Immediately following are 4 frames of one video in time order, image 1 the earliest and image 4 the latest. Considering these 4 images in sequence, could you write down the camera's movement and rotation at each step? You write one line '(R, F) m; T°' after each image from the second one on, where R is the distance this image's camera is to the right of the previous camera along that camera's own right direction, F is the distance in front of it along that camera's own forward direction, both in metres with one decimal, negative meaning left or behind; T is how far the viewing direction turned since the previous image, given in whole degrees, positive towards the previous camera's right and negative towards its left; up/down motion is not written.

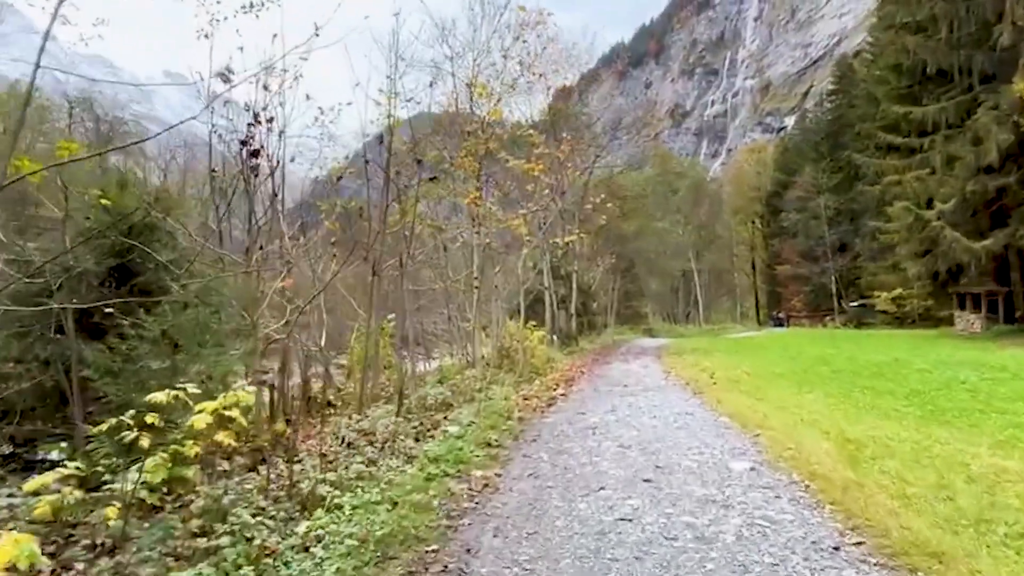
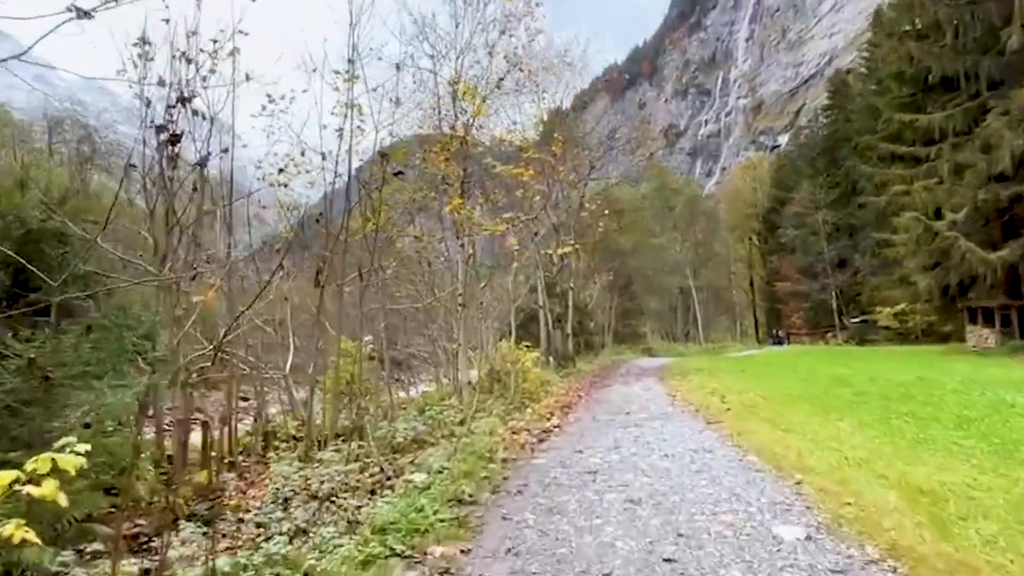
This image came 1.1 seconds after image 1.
(+0.2, +1.4) m; 0°
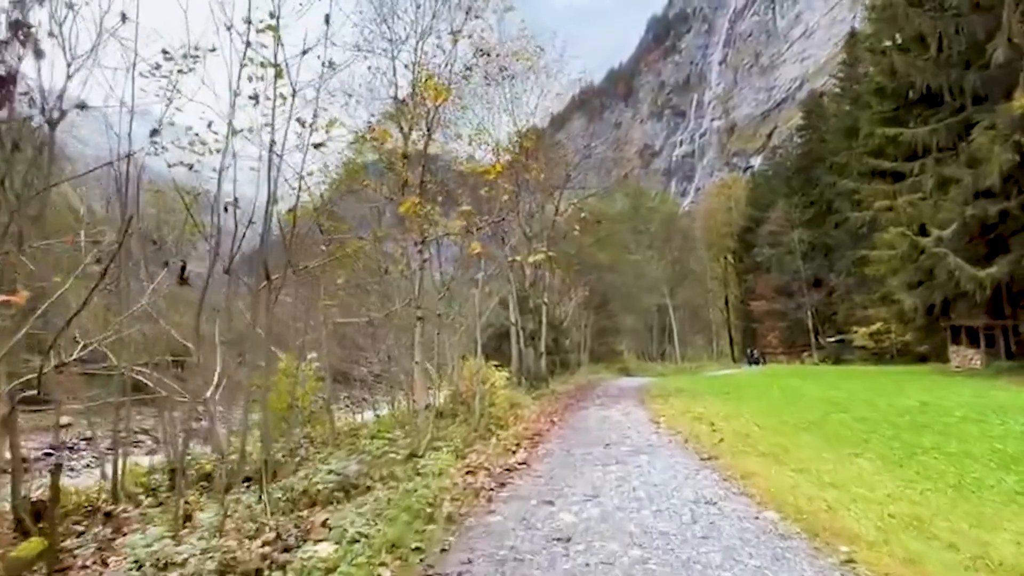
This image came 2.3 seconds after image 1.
(+0.2, +1.5) m; +2°
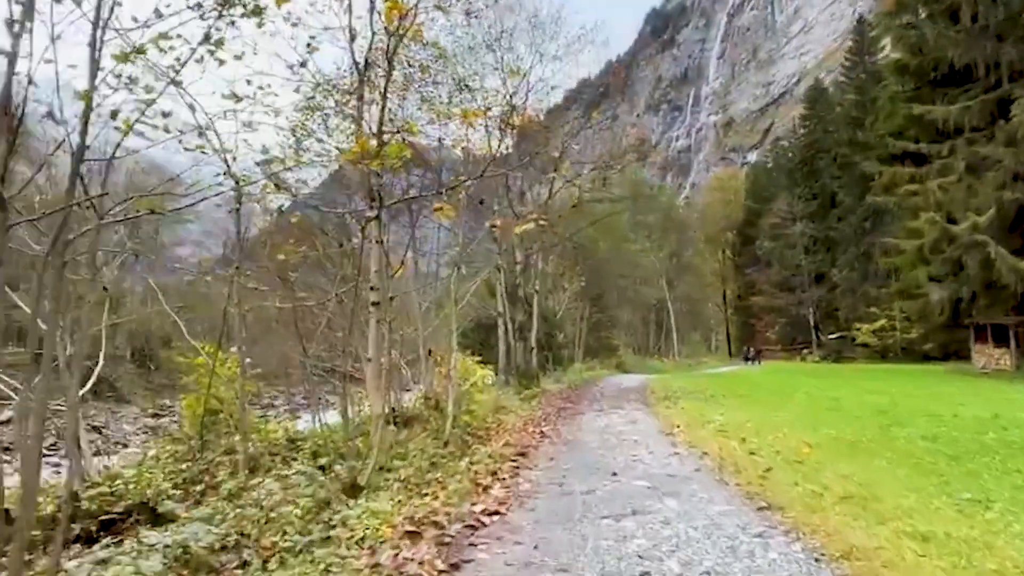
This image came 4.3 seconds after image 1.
(+0.2, +2.5) m; 0°
